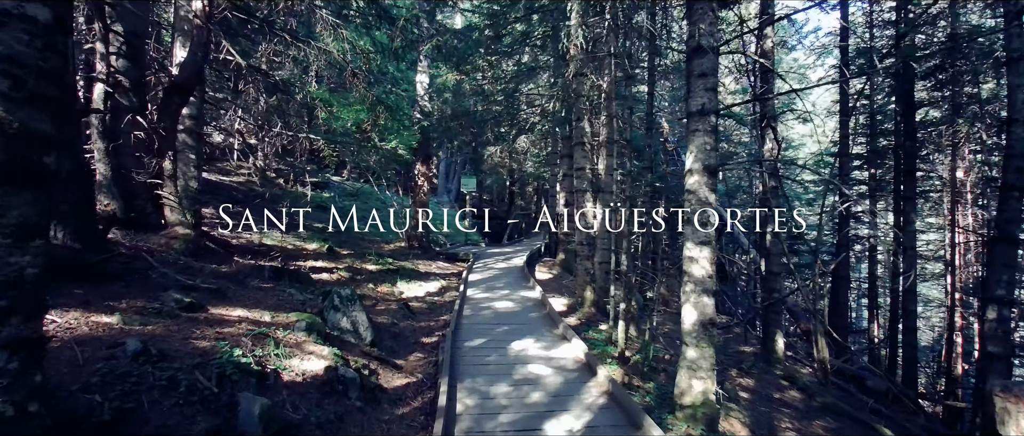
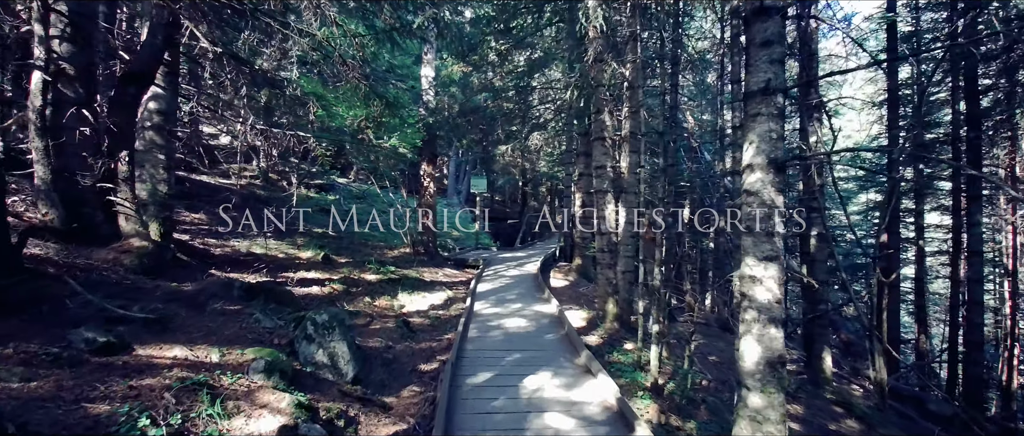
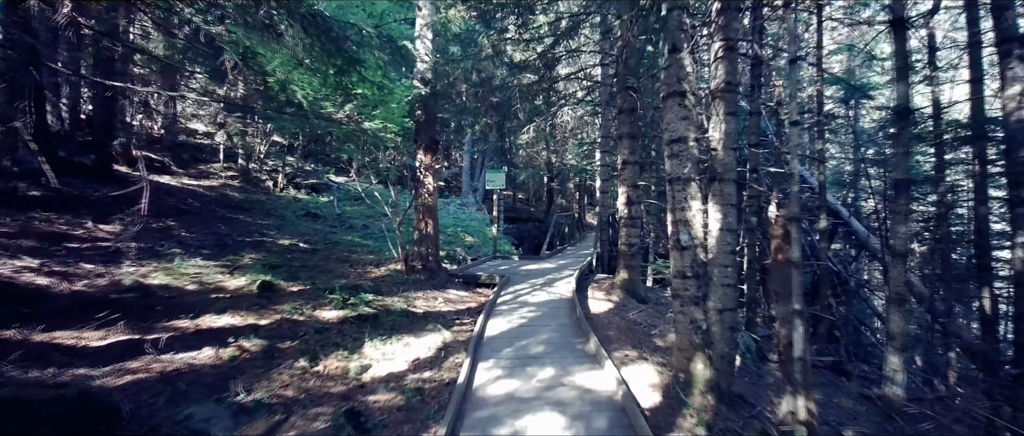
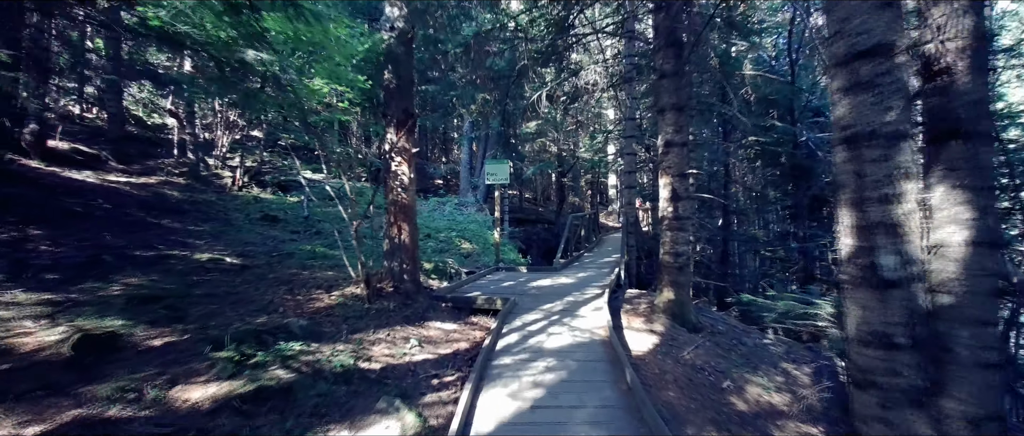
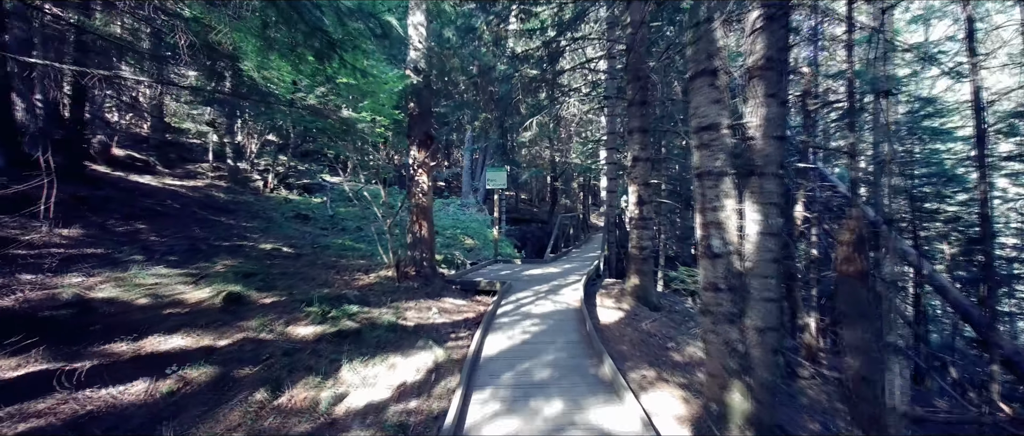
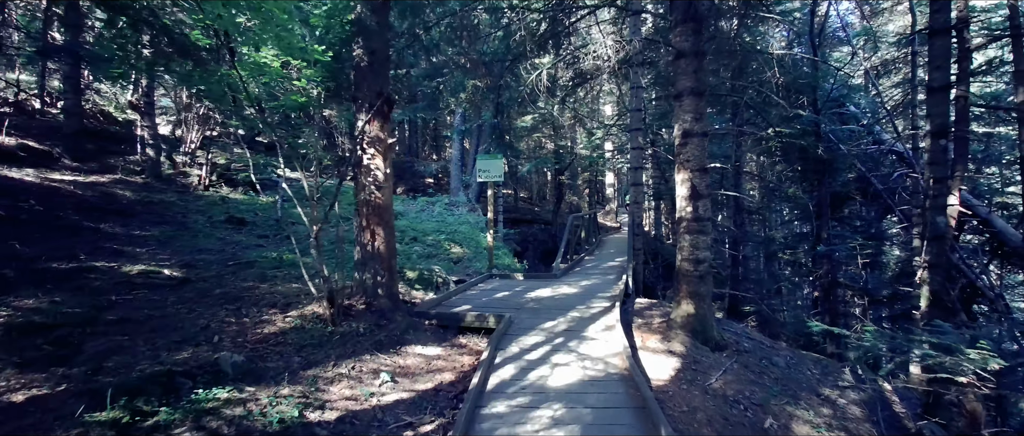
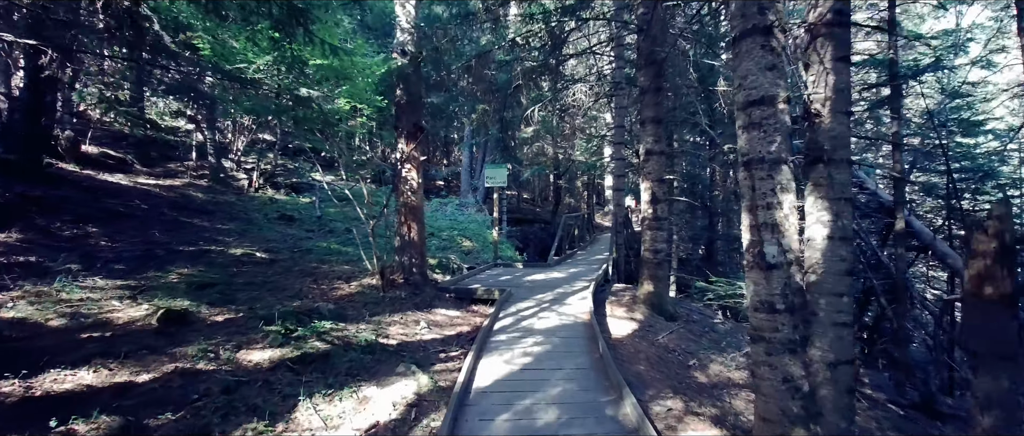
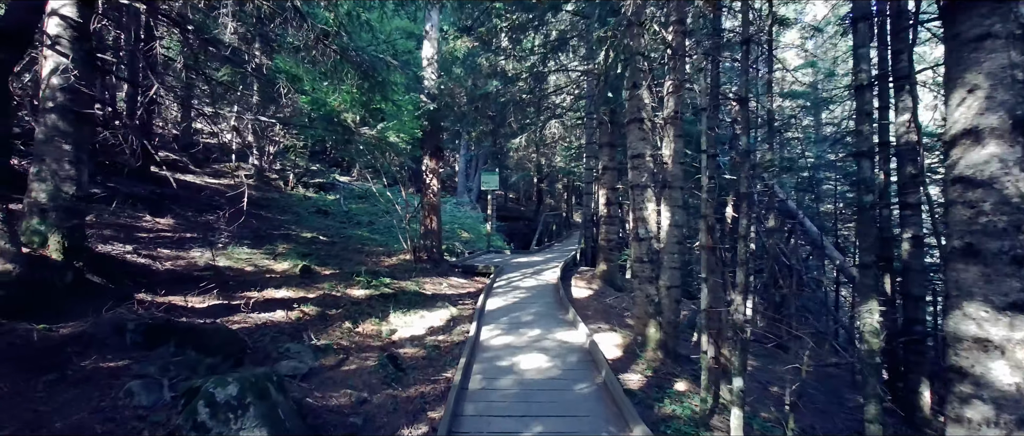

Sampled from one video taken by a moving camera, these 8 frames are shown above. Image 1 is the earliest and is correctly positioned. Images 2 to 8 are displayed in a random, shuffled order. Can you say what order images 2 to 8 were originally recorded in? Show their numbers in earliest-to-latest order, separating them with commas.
2, 8, 3, 5, 7, 4, 6
